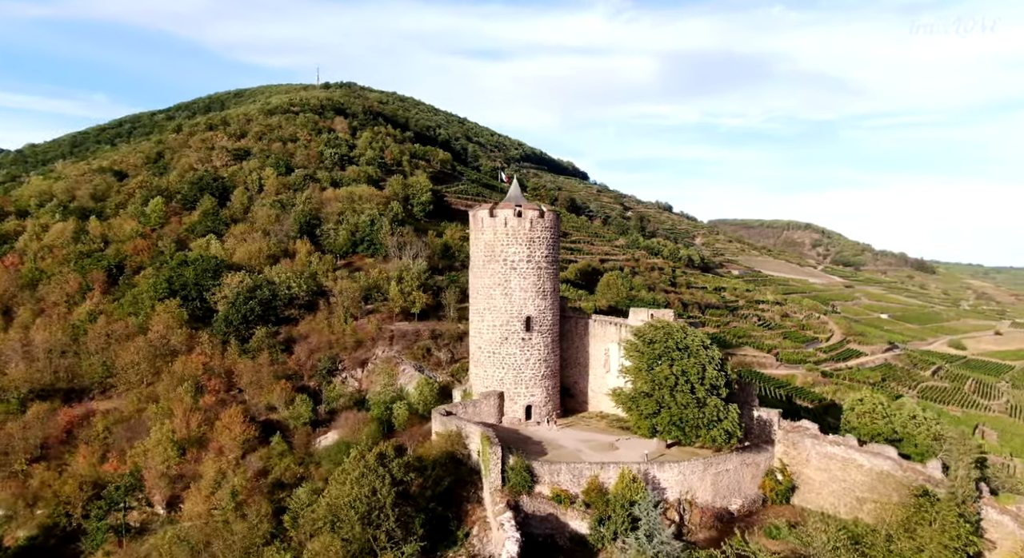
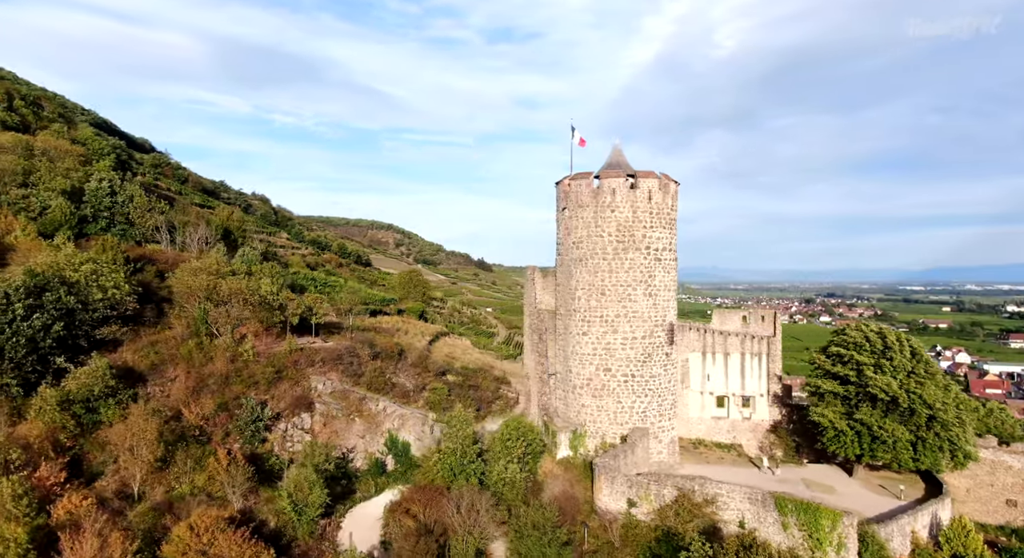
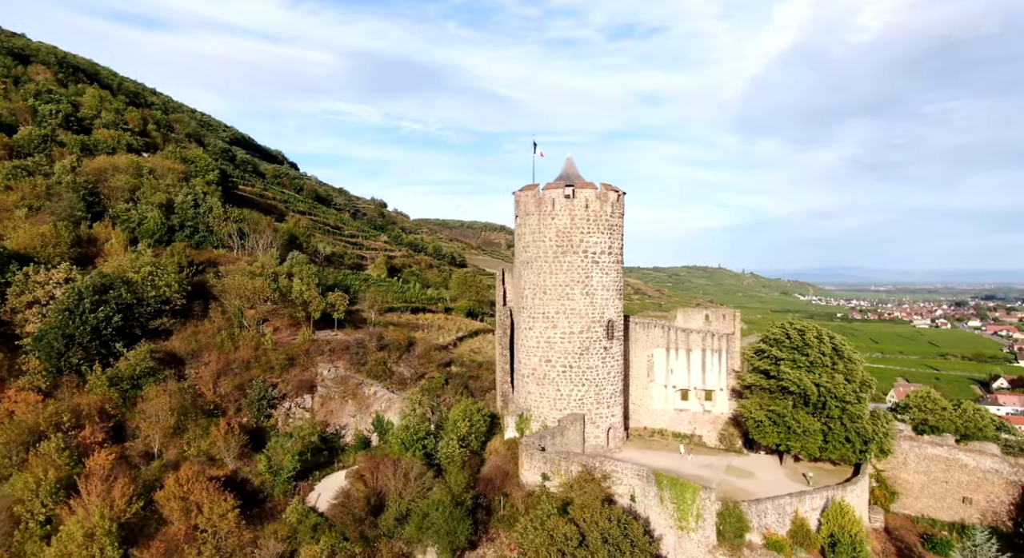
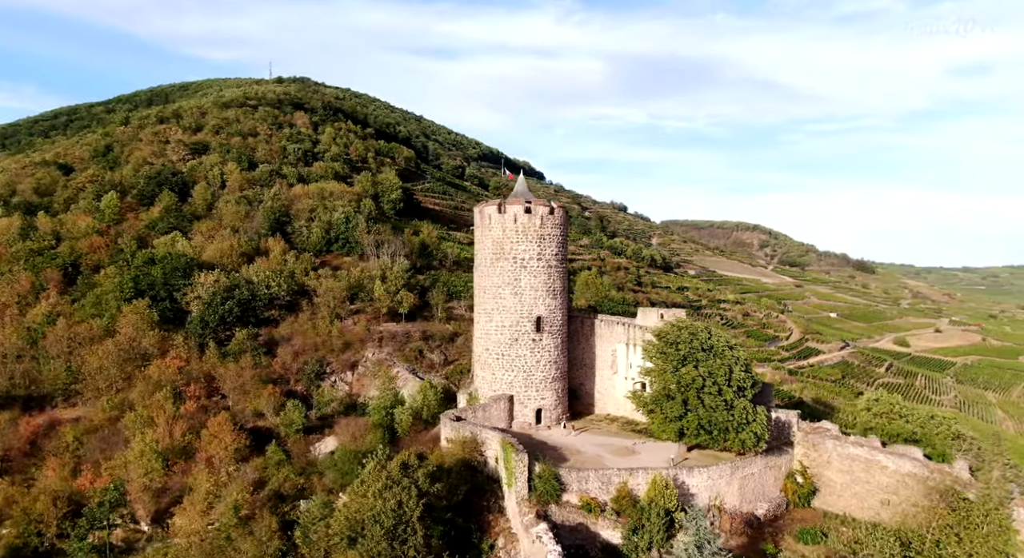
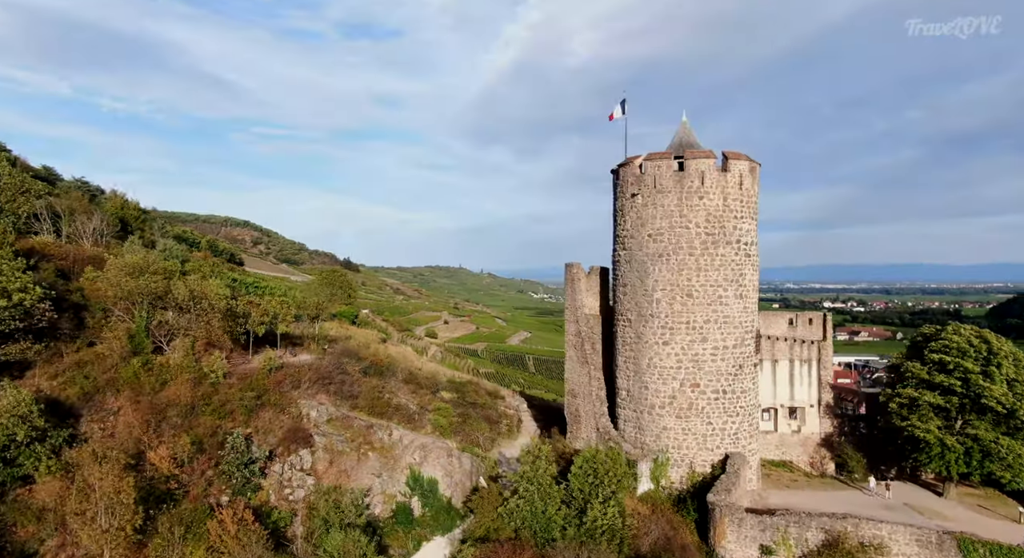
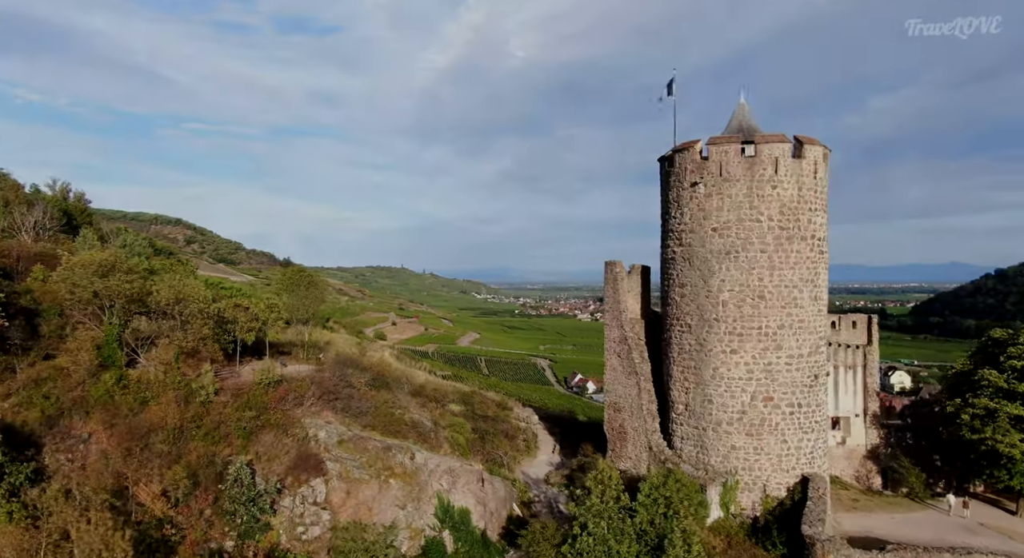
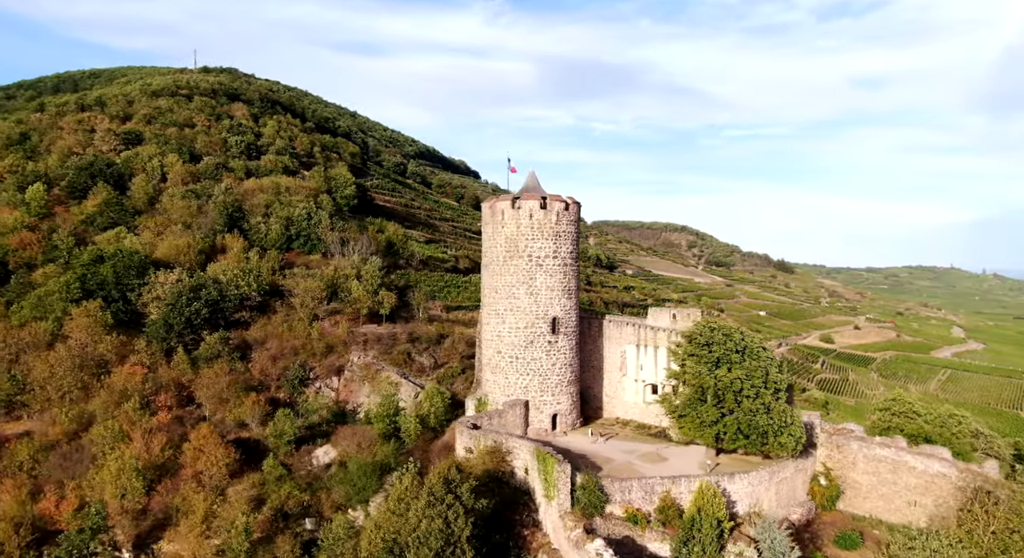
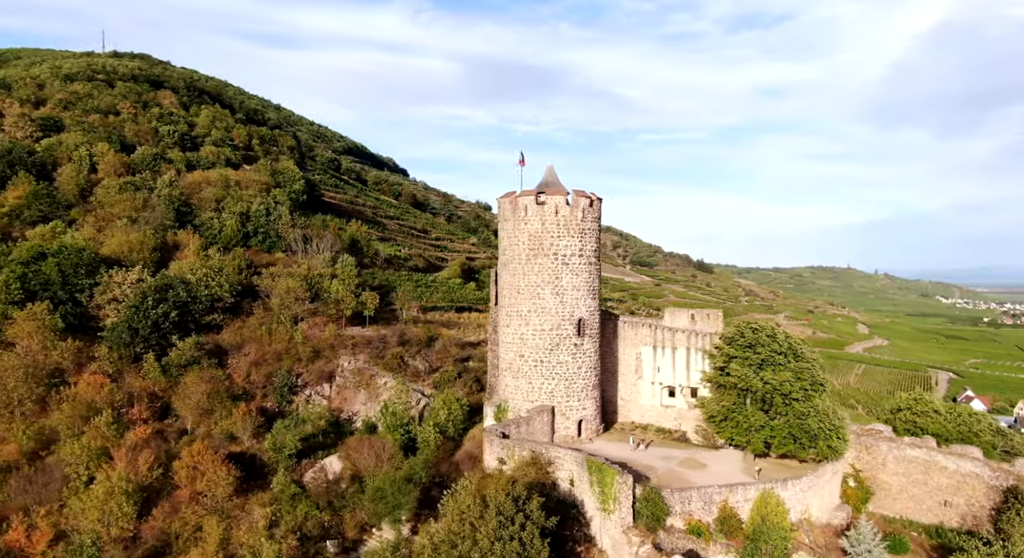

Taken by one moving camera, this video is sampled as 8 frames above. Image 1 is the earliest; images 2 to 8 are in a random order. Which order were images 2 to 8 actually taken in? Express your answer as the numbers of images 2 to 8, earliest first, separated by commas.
4, 7, 8, 3, 2, 5, 6
